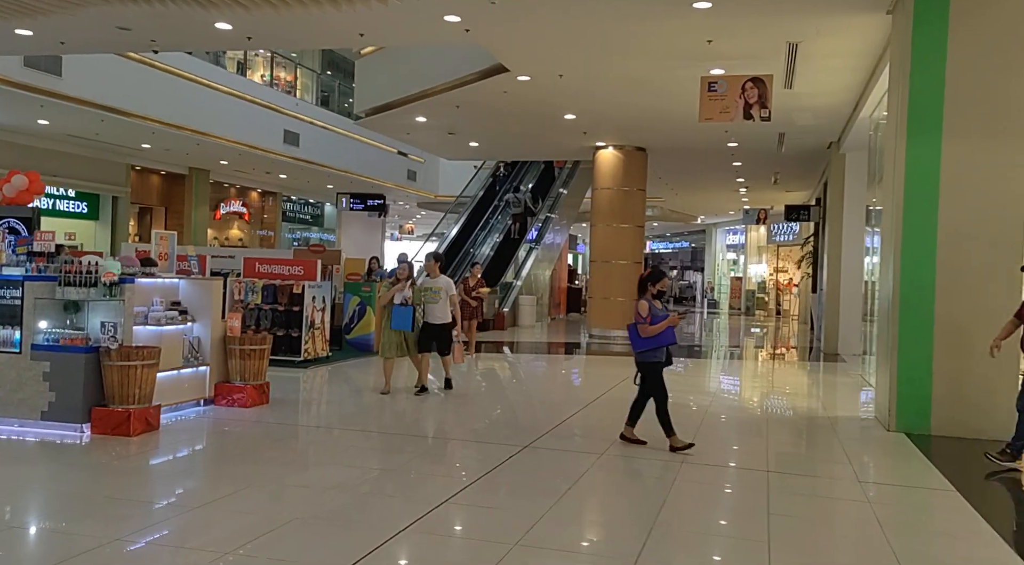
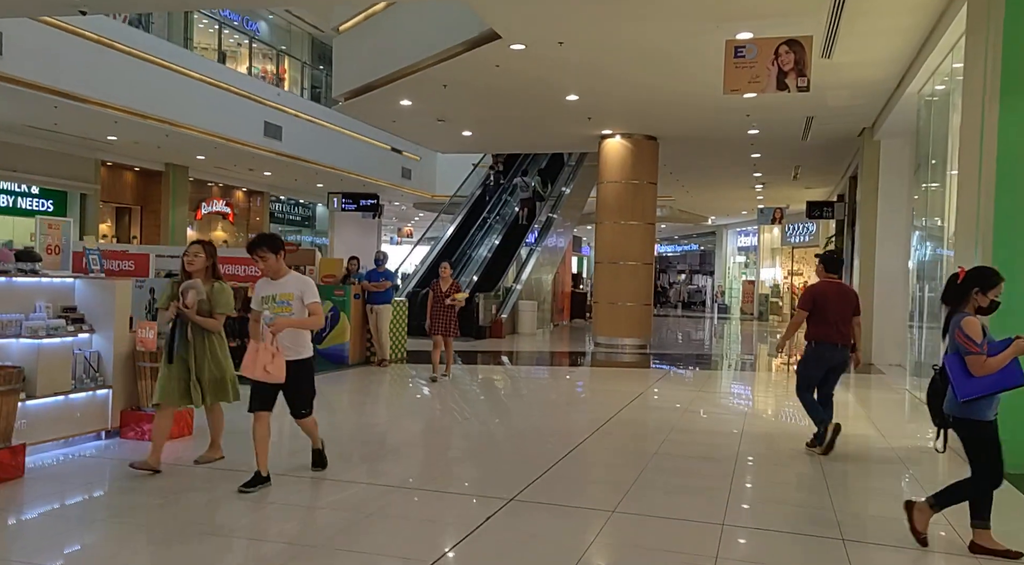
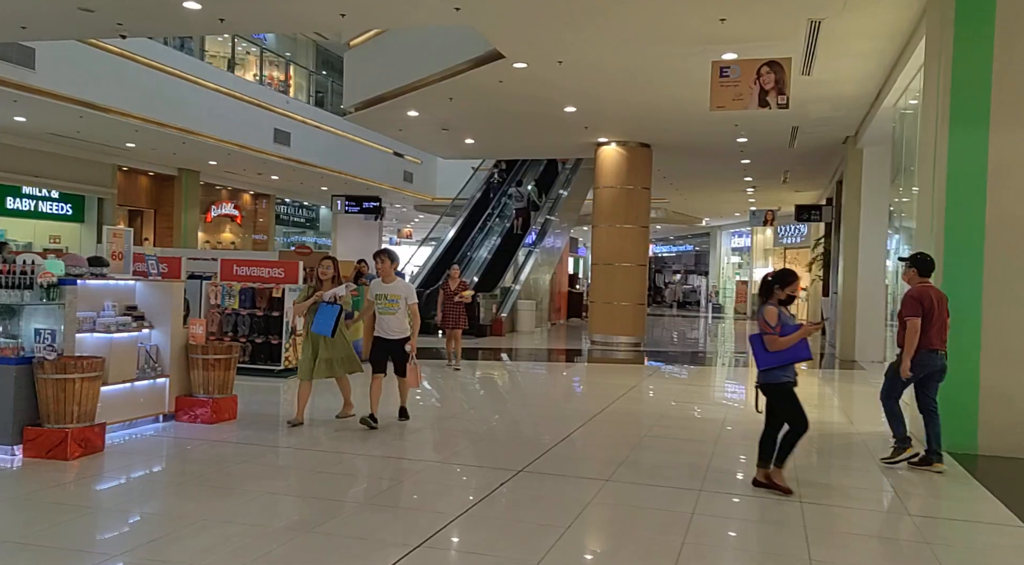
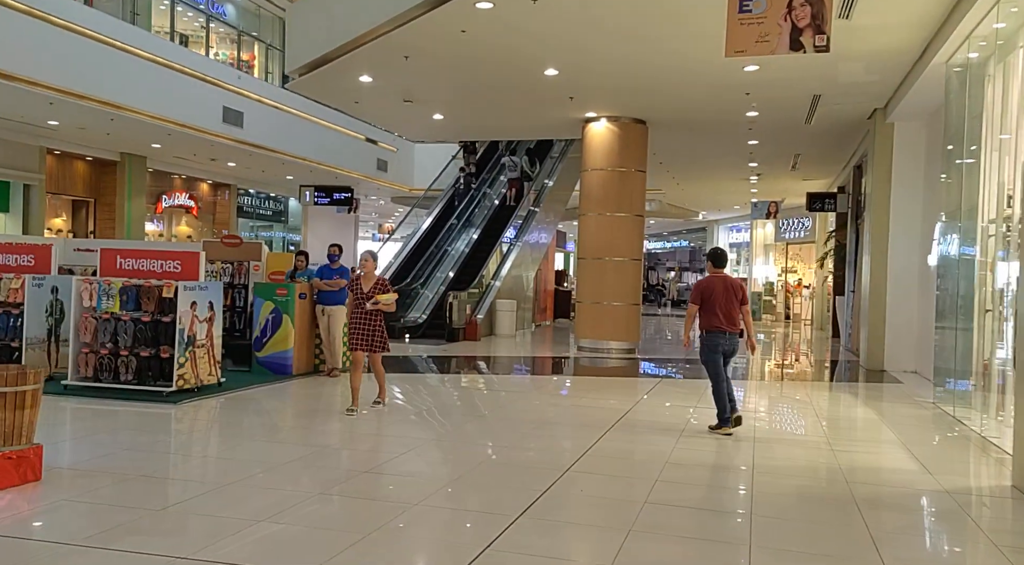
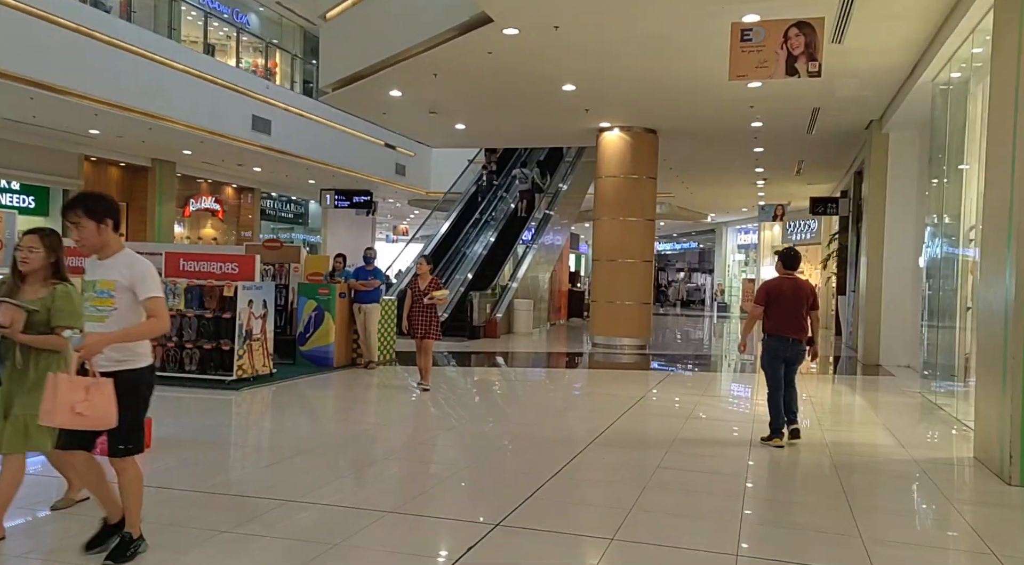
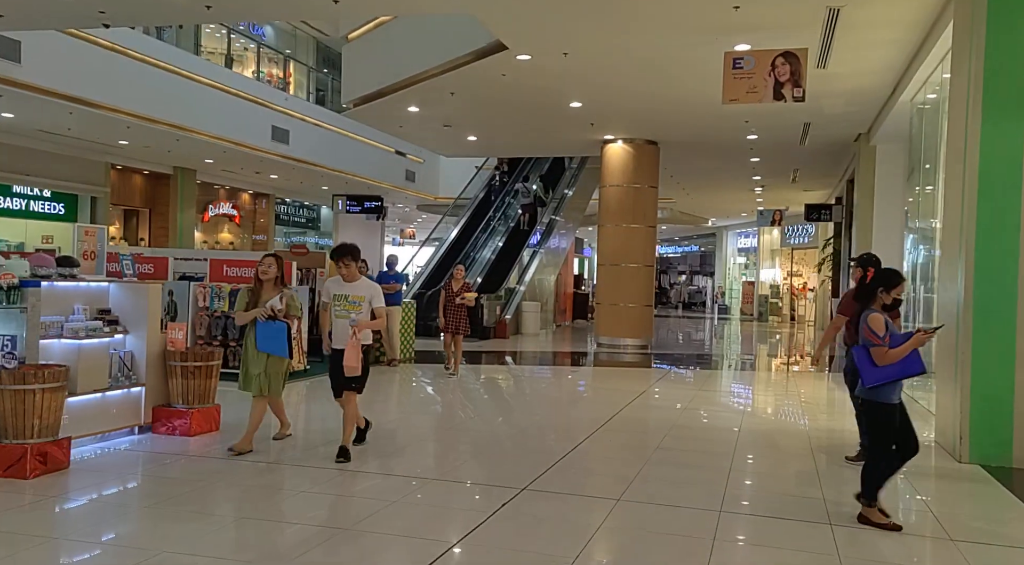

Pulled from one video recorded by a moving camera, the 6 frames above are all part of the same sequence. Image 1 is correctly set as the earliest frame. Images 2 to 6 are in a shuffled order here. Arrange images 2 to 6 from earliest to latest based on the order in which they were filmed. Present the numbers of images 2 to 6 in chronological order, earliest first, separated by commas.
3, 6, 2, 5, 4
